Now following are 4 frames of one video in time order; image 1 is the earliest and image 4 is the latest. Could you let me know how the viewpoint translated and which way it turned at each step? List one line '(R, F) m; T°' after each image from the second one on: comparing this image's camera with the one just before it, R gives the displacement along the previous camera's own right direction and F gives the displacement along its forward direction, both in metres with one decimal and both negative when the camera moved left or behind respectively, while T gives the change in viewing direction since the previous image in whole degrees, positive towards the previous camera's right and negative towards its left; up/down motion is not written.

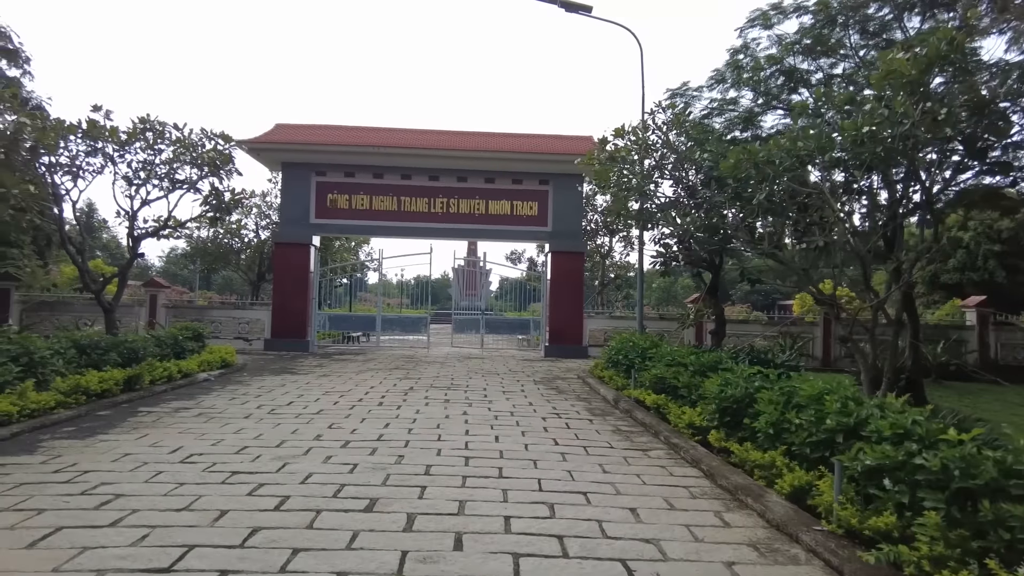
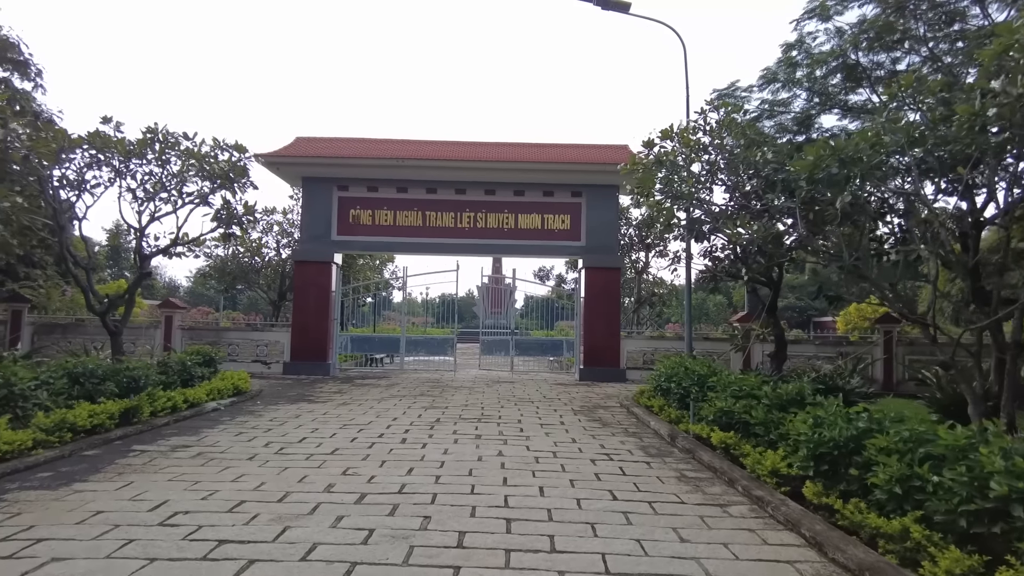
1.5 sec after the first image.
(-0.2, +0.9) m; -2°
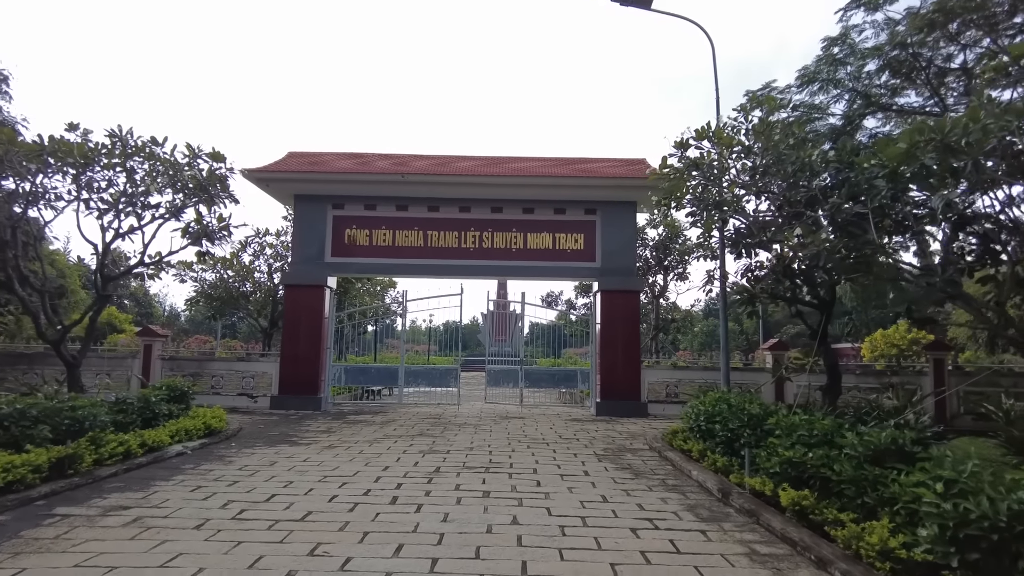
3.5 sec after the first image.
(-0.1, +1.2) m; 0°
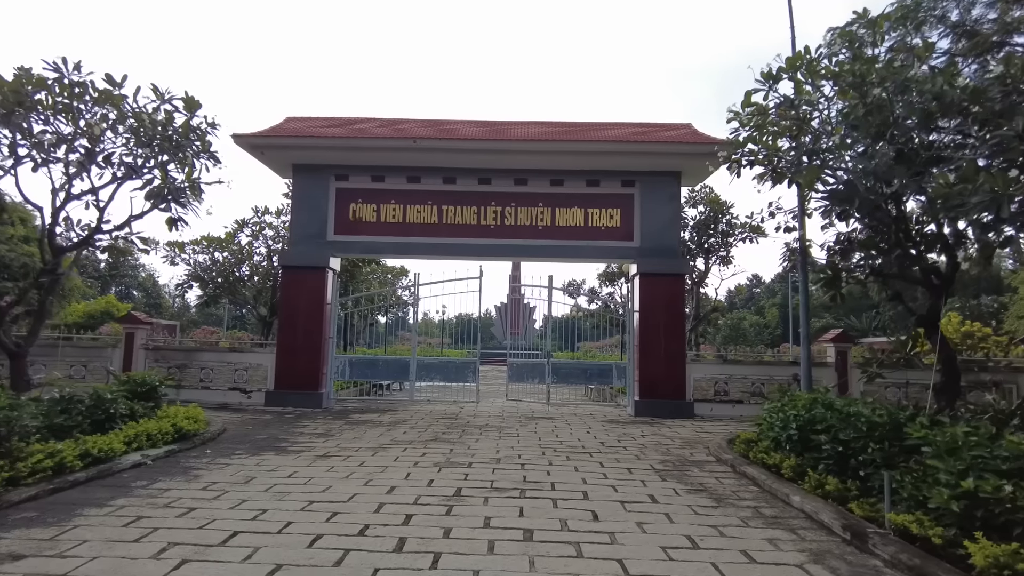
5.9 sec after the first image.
(-0.3, +1.6) m; -1°
